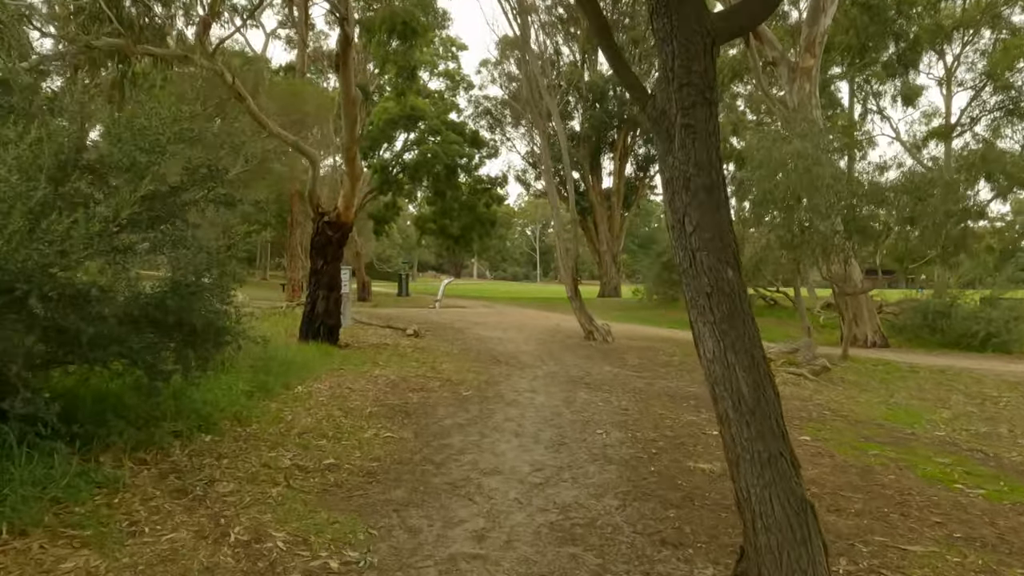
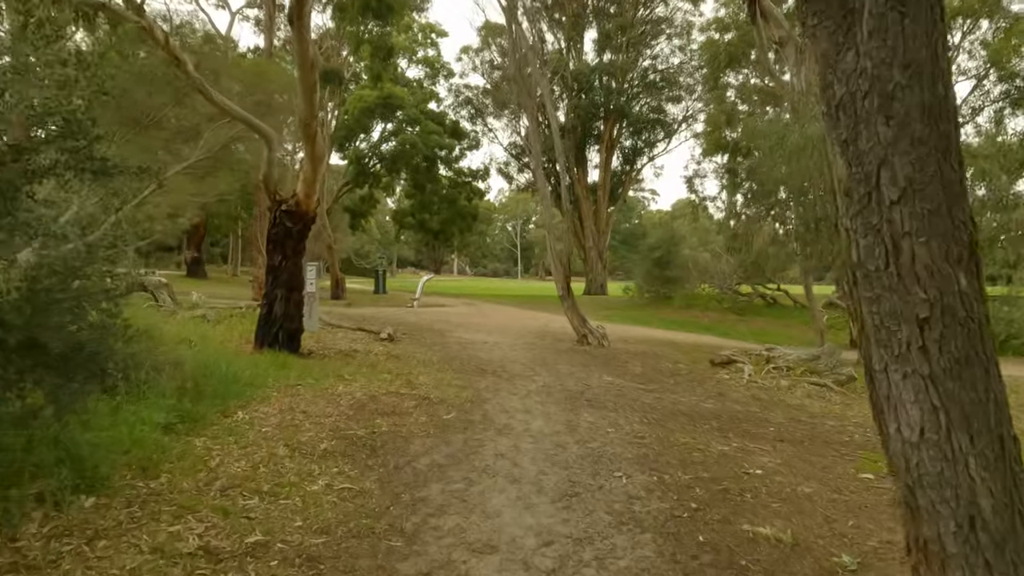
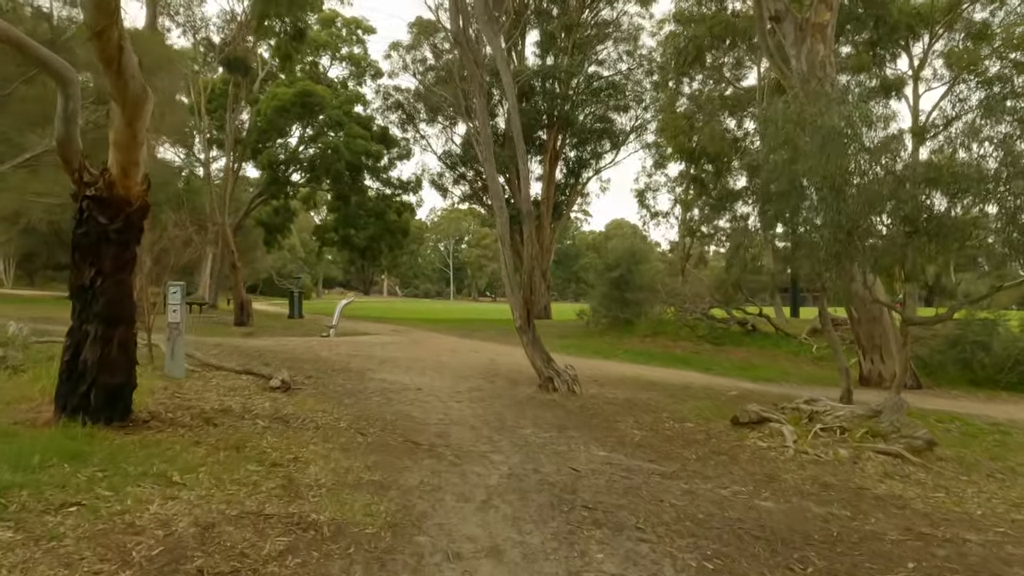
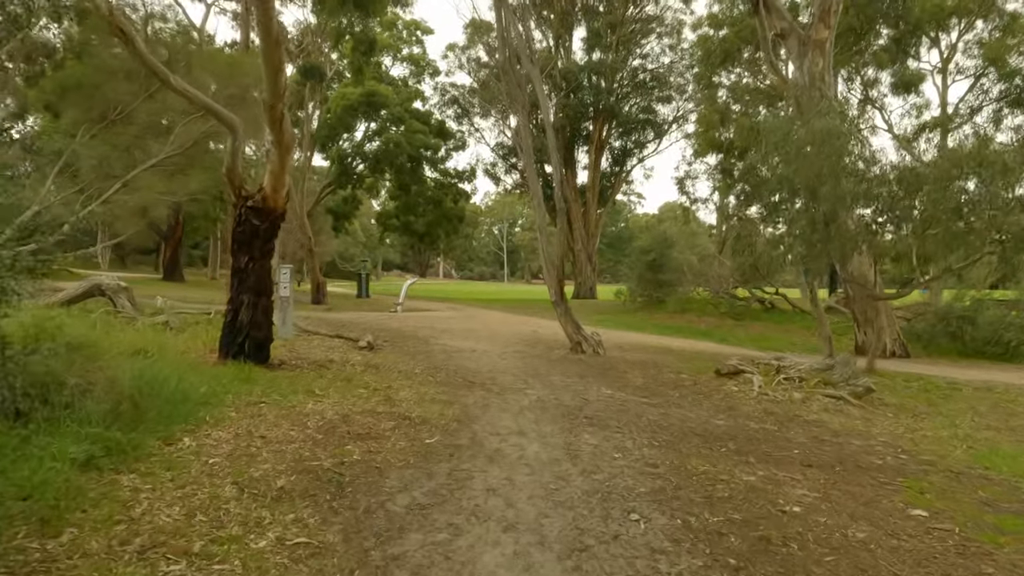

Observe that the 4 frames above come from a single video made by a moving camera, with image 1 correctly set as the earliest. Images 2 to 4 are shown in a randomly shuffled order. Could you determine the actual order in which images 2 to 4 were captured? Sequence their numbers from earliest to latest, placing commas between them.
2, 4, 3
